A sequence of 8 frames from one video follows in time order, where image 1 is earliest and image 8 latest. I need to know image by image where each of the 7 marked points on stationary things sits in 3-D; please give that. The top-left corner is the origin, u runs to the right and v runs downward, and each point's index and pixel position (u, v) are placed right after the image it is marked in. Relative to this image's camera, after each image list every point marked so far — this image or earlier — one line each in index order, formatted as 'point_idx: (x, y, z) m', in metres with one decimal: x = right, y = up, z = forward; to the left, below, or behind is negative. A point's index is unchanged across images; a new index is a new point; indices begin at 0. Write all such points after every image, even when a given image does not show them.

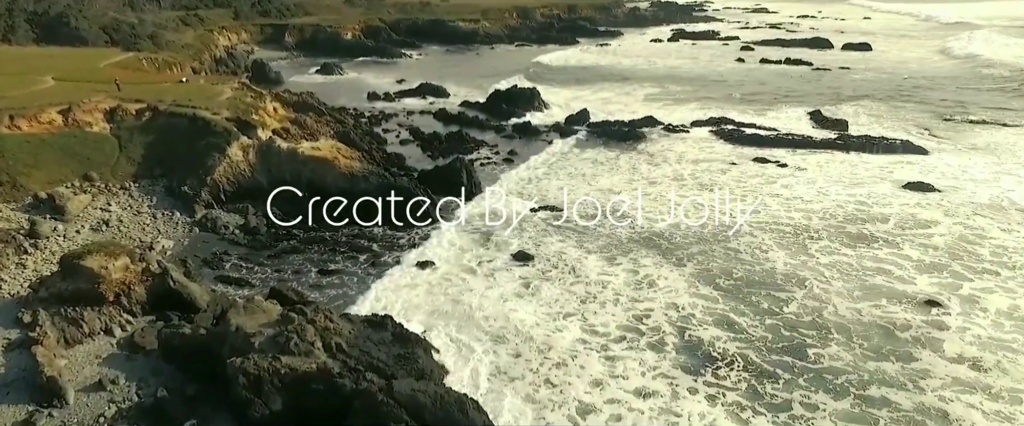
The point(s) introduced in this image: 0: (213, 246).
0: (-7.6, -0.8, +19.8) m
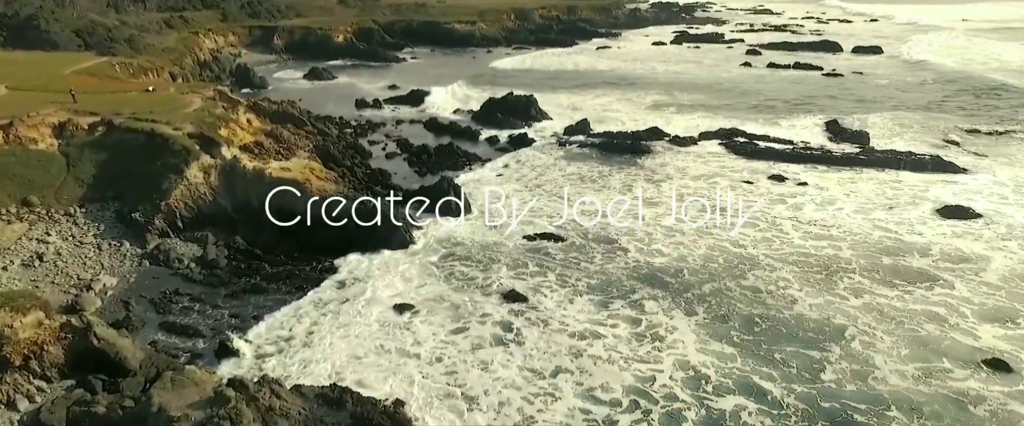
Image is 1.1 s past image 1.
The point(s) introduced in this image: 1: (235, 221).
0: (-7.8, -1.6, +17.4) m
1: (-7.1, -0.2, +19.9) m
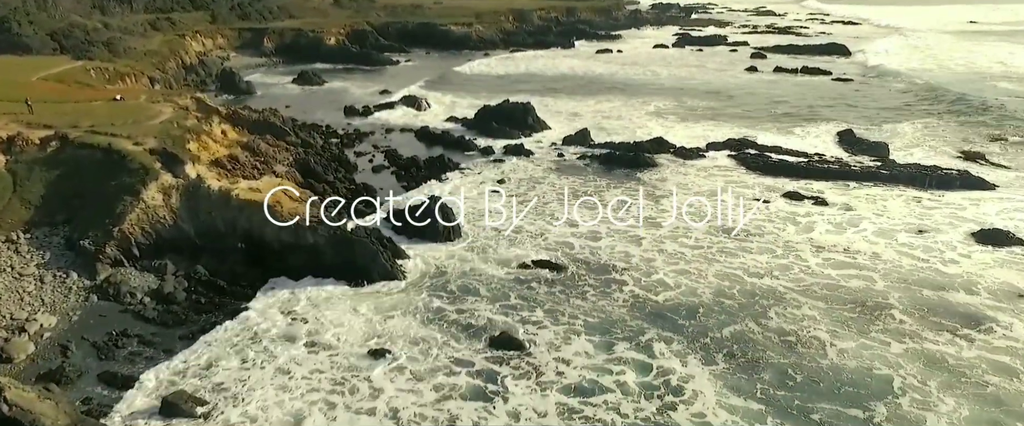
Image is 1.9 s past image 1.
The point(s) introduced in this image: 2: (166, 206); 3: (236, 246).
0: (-7.9, -2.1, +15.4) m
1: (-7.2, -0.8, +17.9) m
2: (-8.0, +0.2, +18.0) m
3: (-6.3, -0.7, +17.9) m
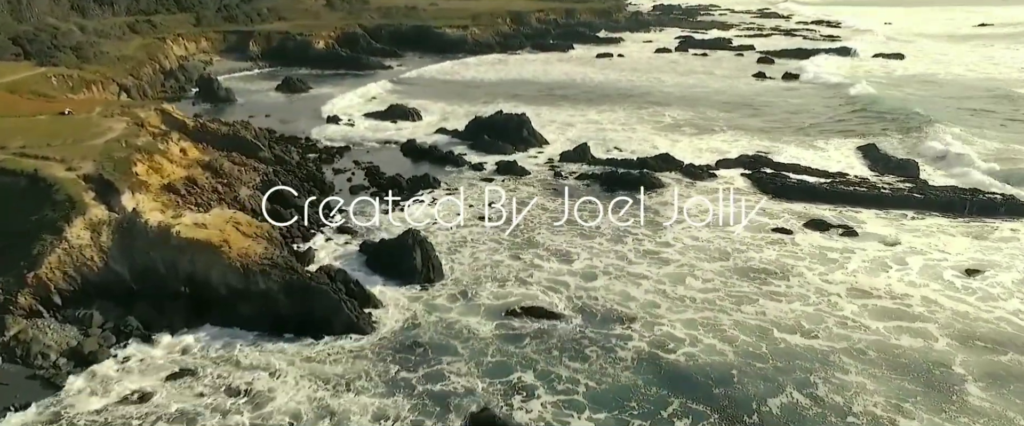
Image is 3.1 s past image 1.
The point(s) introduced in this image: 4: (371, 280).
0: (-8.2, -2.9, +12.8) m
1: (-7.4, -1.6, +15.3) m
2: (-8.2, -0.6, +15.3) m
3: (-6.5, -1.5, +15.3) m
4: (-3.2, -1.5, +17.7) m
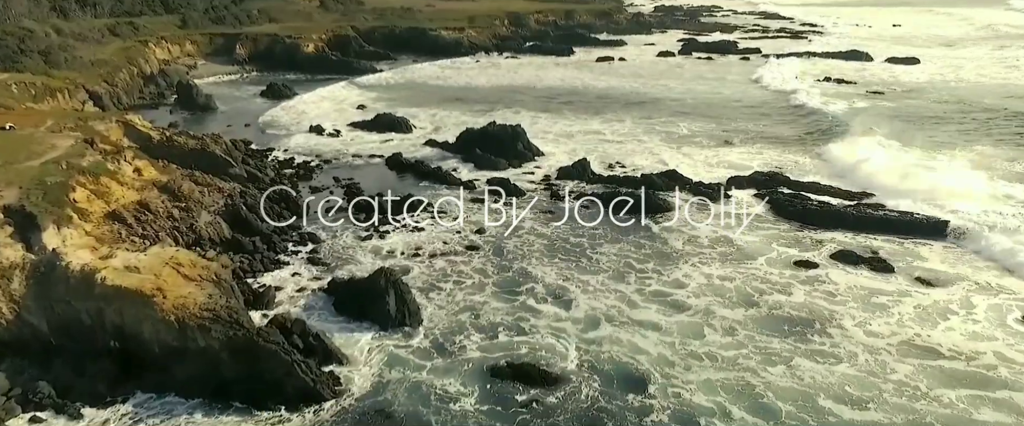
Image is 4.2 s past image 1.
0: (-8.4, -3.6, +10.4) m
1: (-7.7, -2.3, +12.9) m
2: (-8.4, -1.3, +13.0) m
3: (-6.8, -2.2, +12.9) m
4: (-3.5, -2.2, +15.3) m
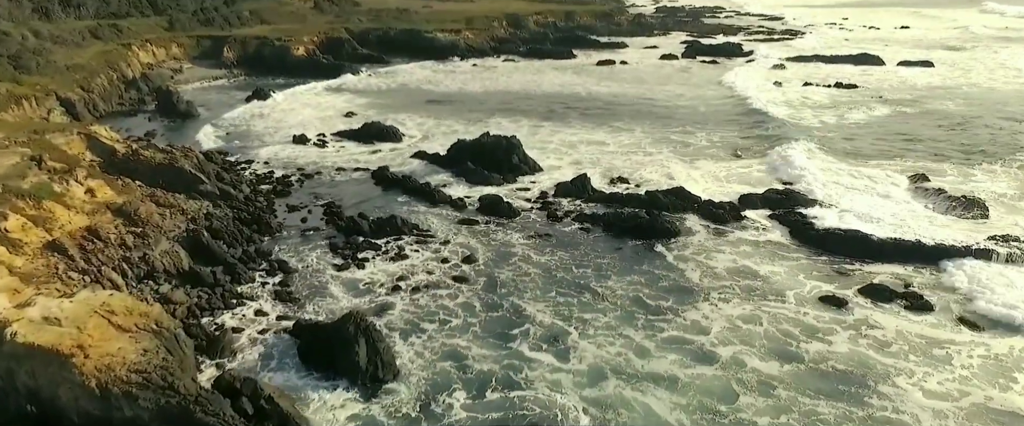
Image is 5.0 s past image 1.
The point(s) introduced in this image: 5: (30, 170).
0: (-8.5, -4.2, +8.4) m
1: (-7.8, -2.9, +10.9) m
2: (-8.6, -1.9, +10.9) m
3: (-6.9, -2.8, +10.9) m
4: (-3.6, -2.8, +13.3) m
5: (-11.0, +1.0, +18.0) m
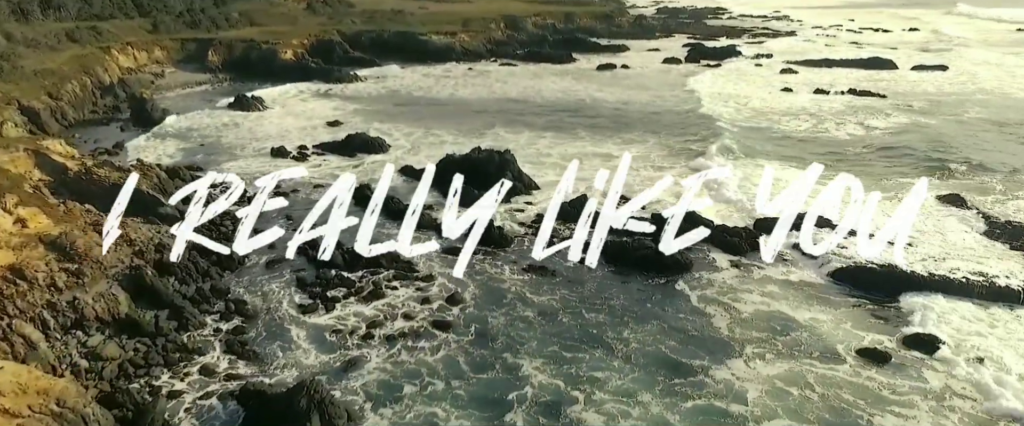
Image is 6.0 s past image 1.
0: (-8.7, -4.9, +6.0) m
1: (-8.0, -3.6, +8.5) m
2: (-8.8, -2.6, +8.5) m
3: (-7.1, -3.5, +8.5) m
4: (-3.8, -3.5, +10.9) m
5: (-11.2, +0.3, +15.6) m
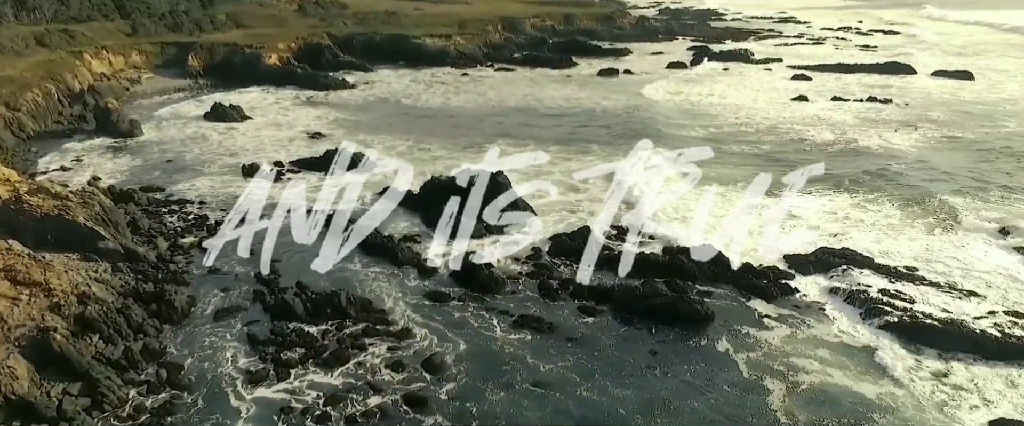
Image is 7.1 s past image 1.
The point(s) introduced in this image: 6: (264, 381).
0: (-8.8, -5.7, +3.1) m
1: (-8.1, -4.4, +5.6) m
2: (-8.9, -3.4, +5.7) m
3: (-7.2, -4.3, +5.6) m
4: (-3.9, -4.3, +8.0) m
5: (-11.4, -0.5, +12.8) m
6: (-4.1, -2.8, +13.3) m
